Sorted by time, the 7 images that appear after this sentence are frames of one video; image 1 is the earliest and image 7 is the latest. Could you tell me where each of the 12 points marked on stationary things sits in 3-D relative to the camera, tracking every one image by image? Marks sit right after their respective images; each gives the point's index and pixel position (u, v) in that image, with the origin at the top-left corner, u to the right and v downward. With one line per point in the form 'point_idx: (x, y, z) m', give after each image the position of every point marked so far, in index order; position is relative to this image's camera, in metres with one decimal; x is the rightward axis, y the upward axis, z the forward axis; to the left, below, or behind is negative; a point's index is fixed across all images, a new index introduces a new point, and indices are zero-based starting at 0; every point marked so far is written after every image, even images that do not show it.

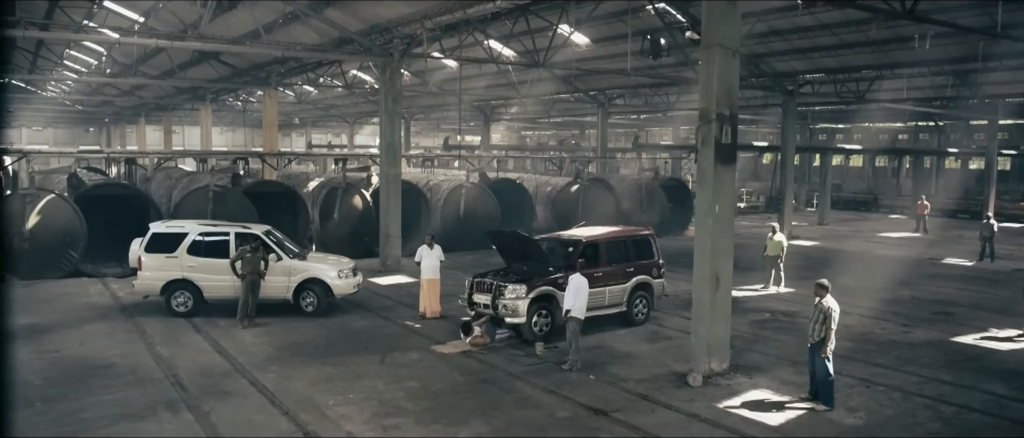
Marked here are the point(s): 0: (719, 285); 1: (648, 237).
0: (+3.0, -1.0, +10.0) m
1: (+2.6, -0.4, +13.2) m
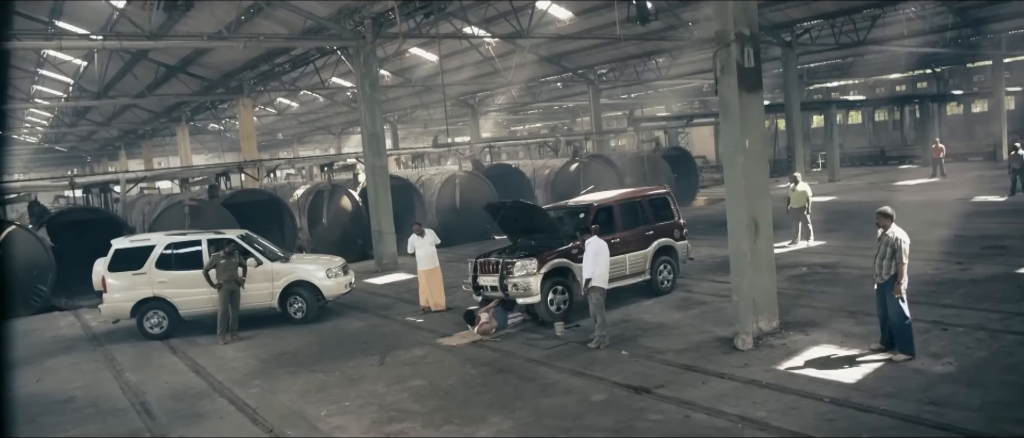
0: (+3.1, -0.2, +8.6) m
1: (+2.6, +0.4, +11.8) m
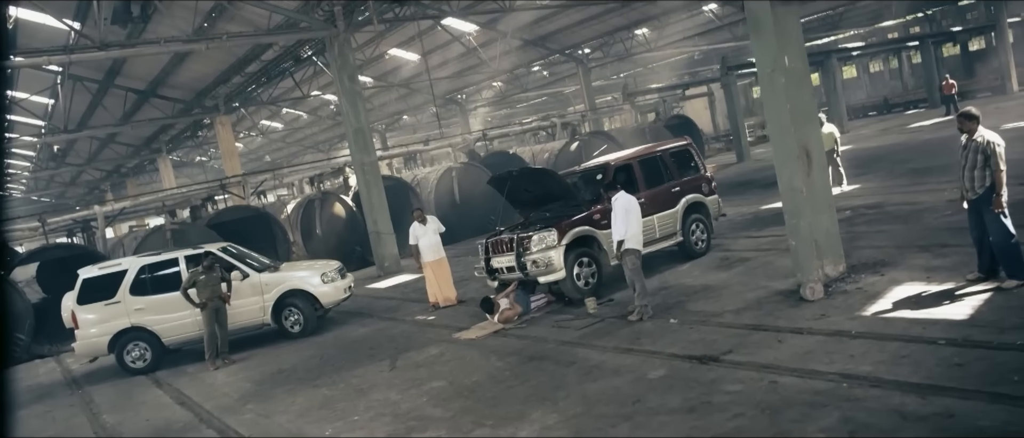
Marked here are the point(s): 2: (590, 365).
0: (+3.2, +0.6, +7.4) m
1: (+2.7, +1.1, +10.6) m
2: (+0.7, -1.4, +6.5) m
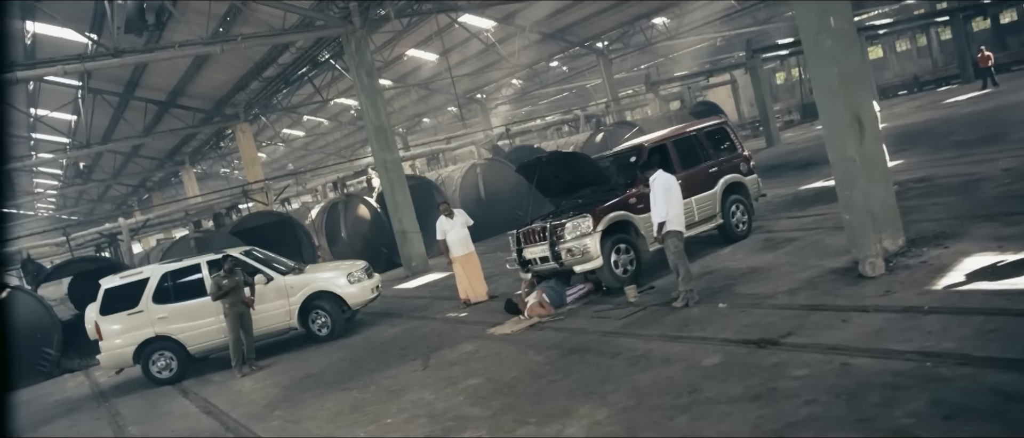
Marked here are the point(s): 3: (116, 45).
0: (+3.5, +0.9, +6.9) m
1: (+3.0, +1.3, +10.1) m
2: (+1.1, -1.2, +6.0) m
3: (-7.7, +3.4, +13.5) m
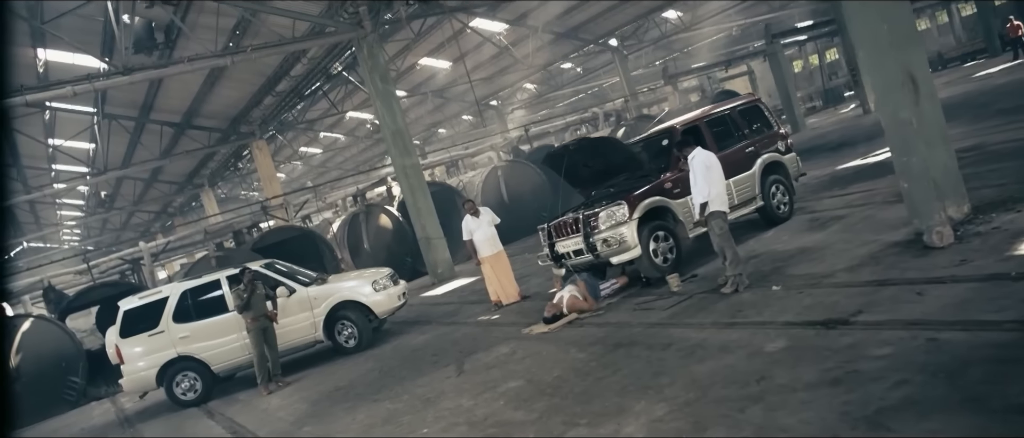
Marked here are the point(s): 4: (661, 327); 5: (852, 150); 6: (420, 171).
0: (+3.7, +1.2, +6.3) m
1: (+3.3, +1.6, +9.5) m
2: (+1.4, -1.0, +5.5) m
3: (-7.4, +3.0, +13.3) m
4: (+1.4, -1.0, +6.3) m
5: (+7.4, +1.5, +15.1) m
6: (-2.1, +1.1, +15.6) m
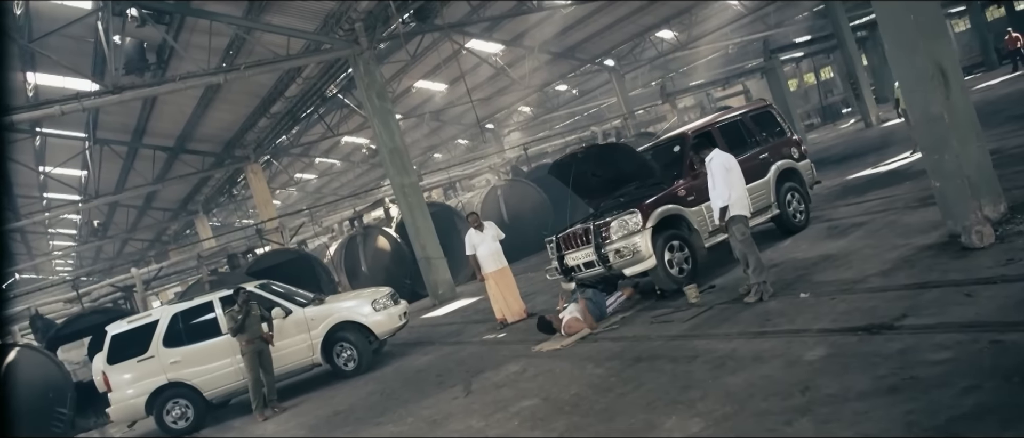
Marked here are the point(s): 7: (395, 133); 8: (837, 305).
0: (+3.8, +1.2, +6.0) m
1: (+3.4, +1.5, +9.2) m
2: (+1.5, -1.0, +5.1) m
3: (-7.4, +2.5, +13.0) m
4: (+1.5, -1.0, +5.9) m
5: (+7.4, +1.2, +14.8) m
6: (-2.0, +0.6, +15.2) m
7: (-2.5, +1.9, +15.2) m
8: (+2.5, -0.7, +5.4) m
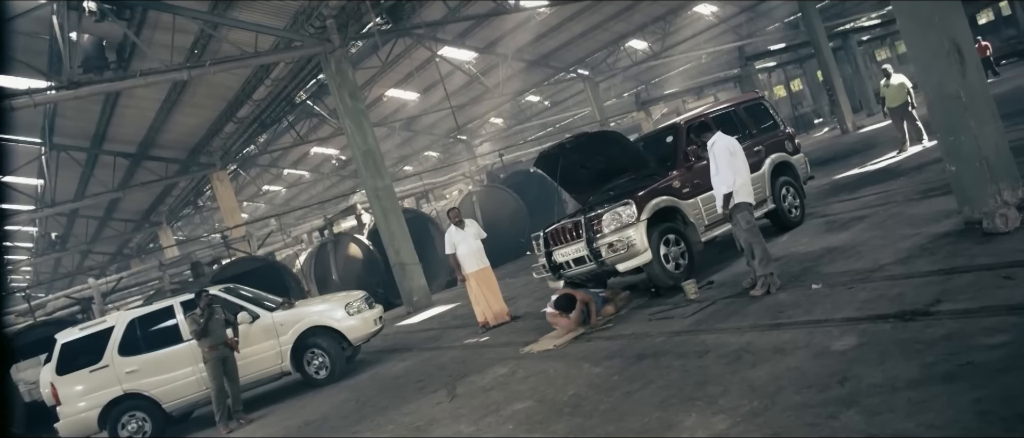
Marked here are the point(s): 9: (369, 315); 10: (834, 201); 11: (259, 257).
0: (+3.7, +1.3, +5.7) m
1: (+3.2, +1.5, +8.9) m
2: (+1.5, -0.9, +4.6) m
3: (-7.7, +2.4, +12.3) m
4: (+1.4, -0.9, +5.4) m
5: (+6.9, +1.2, +14.6) m
6: (-2.5, +0.5, +14.6) m
7: (-3.0, +1.8, +14.6) m
8: (+2.5, -0.5, +5.0) m
9: (-1.9, -1.3, +9.2) m
10: (+4.4, +0.2, +9.6) m
11: (-5.8, -0.9, +16.0) m
